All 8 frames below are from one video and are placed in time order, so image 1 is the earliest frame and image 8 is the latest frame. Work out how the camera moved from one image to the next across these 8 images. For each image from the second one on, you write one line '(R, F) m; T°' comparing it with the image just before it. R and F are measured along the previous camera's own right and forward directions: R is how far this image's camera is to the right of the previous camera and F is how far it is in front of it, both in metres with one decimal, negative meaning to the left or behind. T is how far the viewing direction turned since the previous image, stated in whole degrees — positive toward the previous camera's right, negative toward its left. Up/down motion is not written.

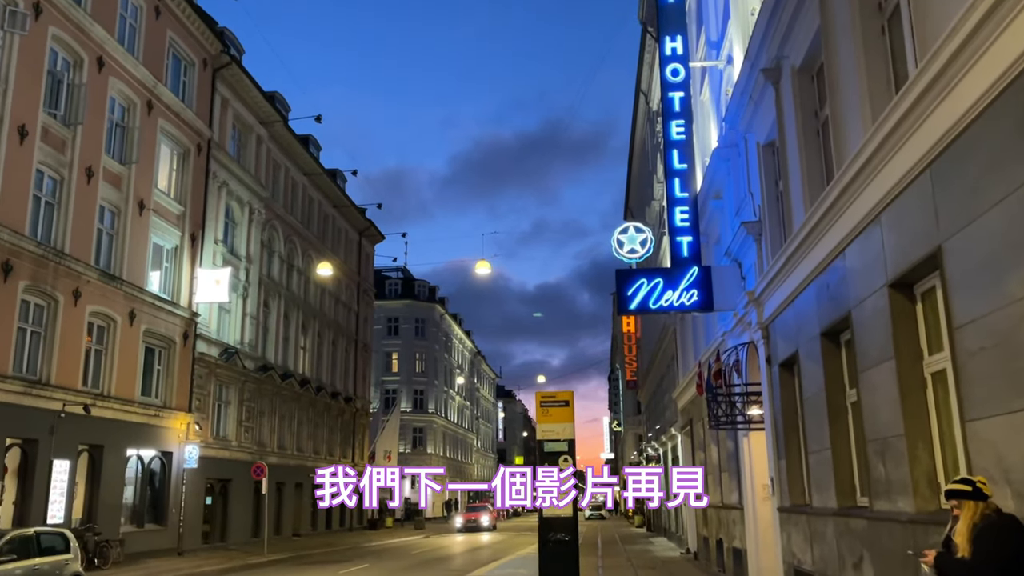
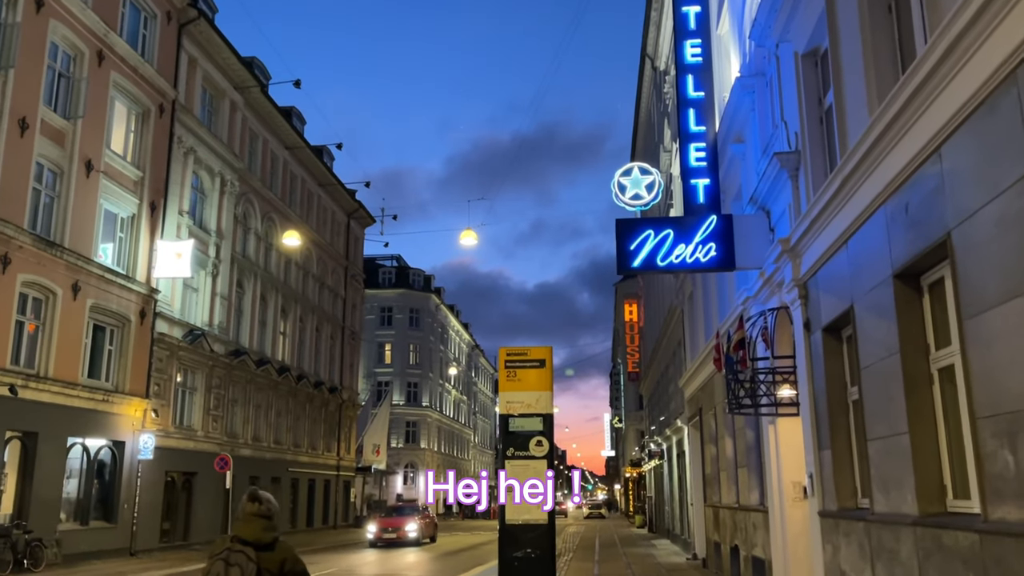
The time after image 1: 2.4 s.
(+0.4, +2.7) m; 0°
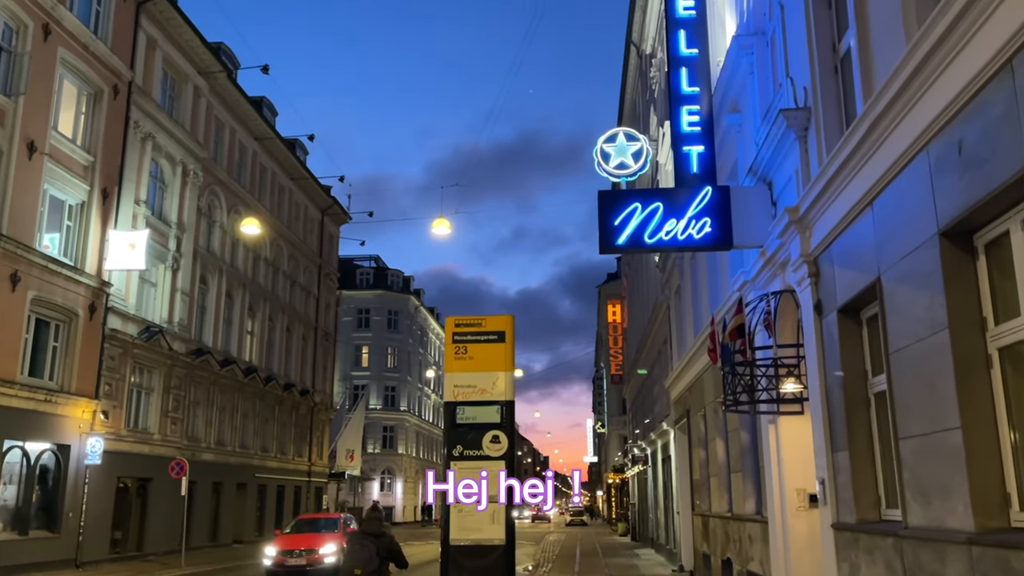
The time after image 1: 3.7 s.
(+0.2, +1.5) m; +1°
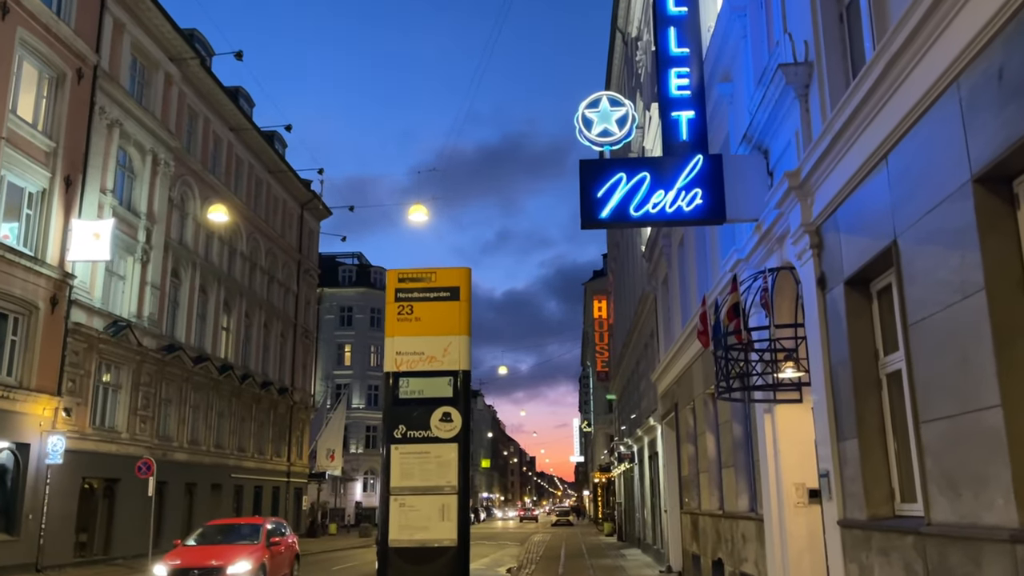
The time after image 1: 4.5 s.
(+0.2, +0.9) m; +1°
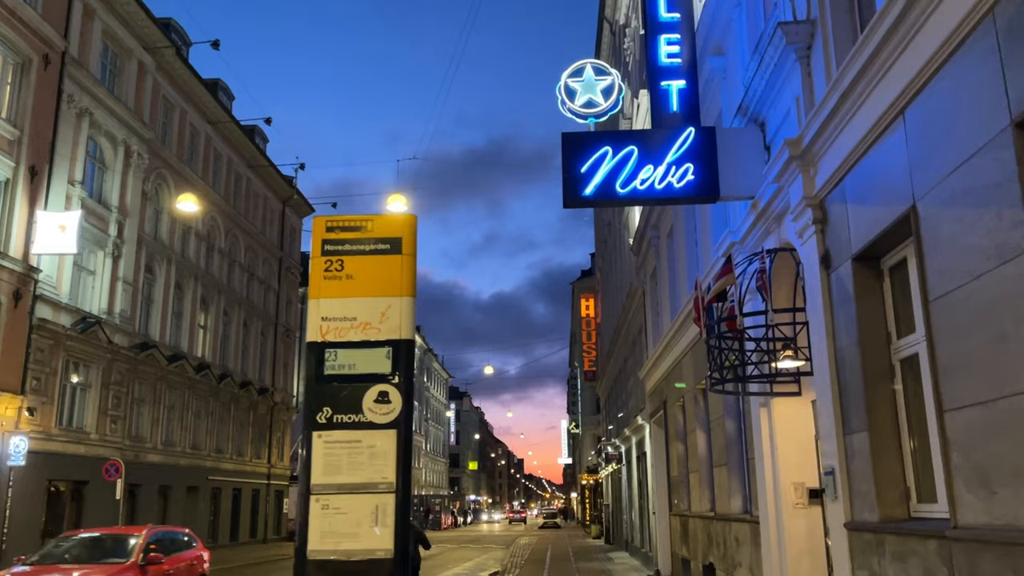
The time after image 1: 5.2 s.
(+0.1, +0.8) m; +1°
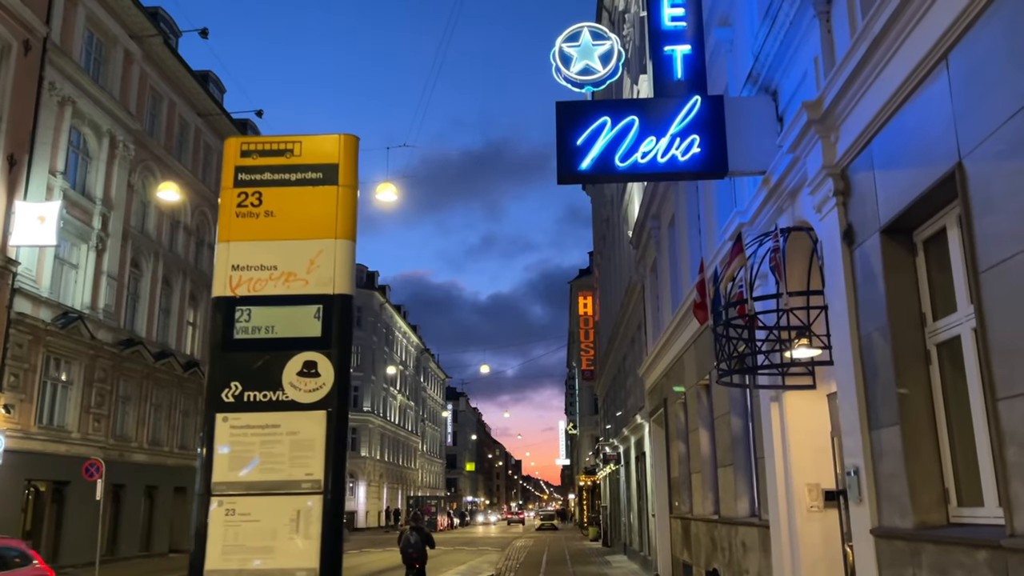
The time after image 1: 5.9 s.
(+0.1, +0.8) m; 0°
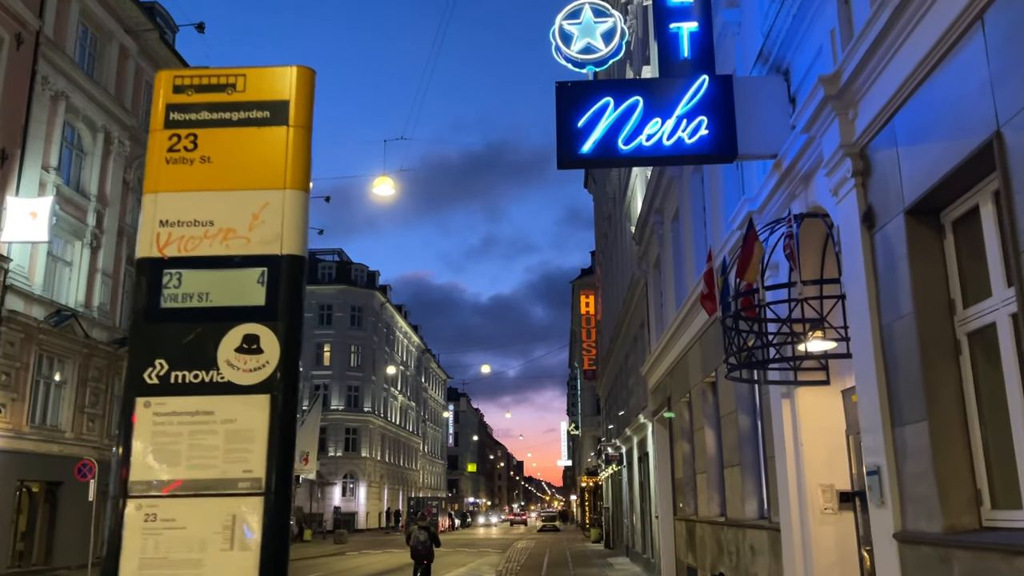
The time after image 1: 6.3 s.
(0.0, +0.4) m; 0°
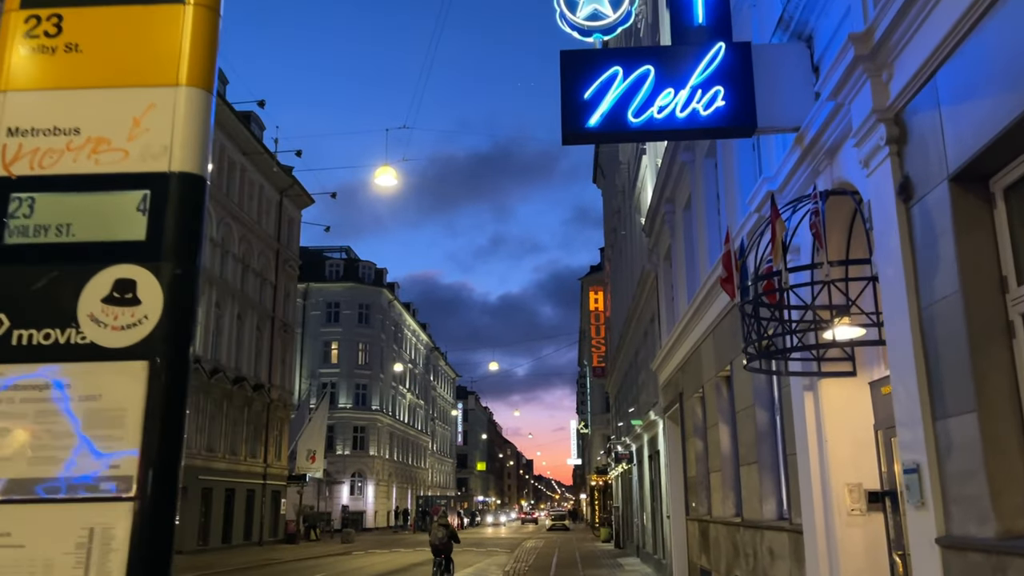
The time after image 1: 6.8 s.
(+0.1, +0.6) m; -1°
